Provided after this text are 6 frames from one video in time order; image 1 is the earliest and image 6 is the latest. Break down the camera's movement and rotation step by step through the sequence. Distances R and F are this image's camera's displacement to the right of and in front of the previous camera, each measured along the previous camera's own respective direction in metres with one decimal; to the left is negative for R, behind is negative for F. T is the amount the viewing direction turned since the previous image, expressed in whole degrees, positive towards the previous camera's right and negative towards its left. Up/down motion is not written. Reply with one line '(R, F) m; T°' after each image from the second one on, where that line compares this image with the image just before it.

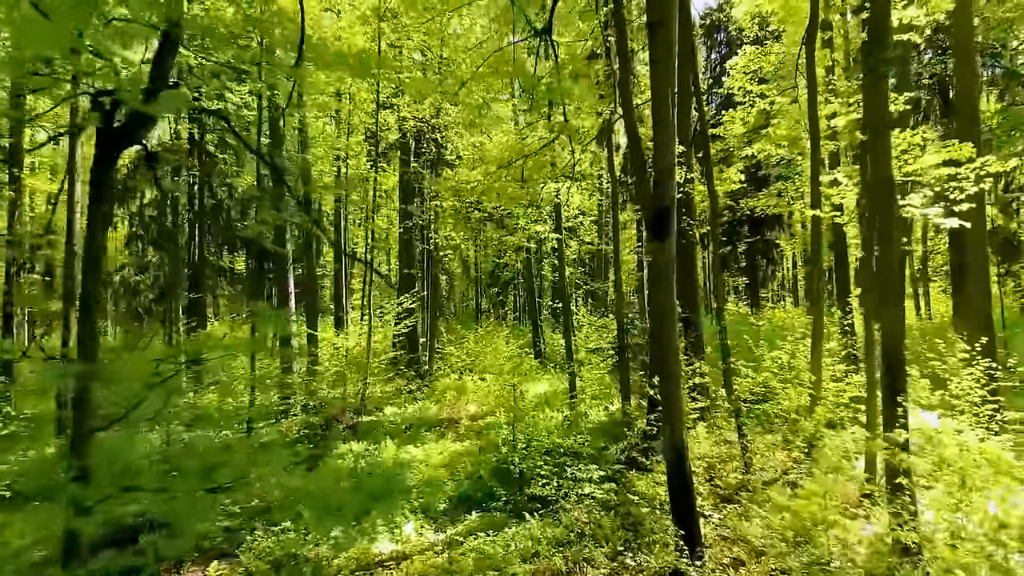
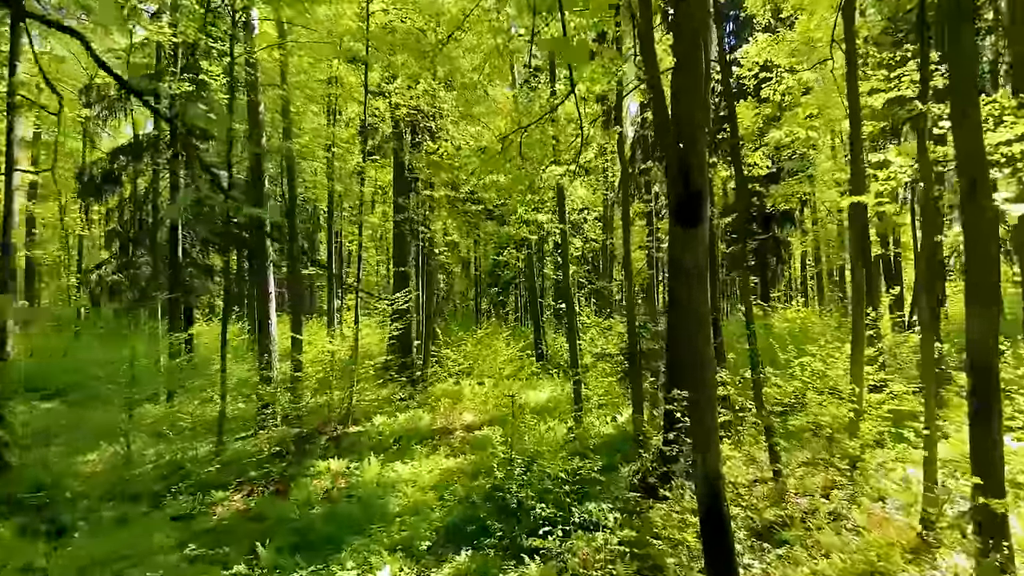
(+0.1, +1.0) m; 0°
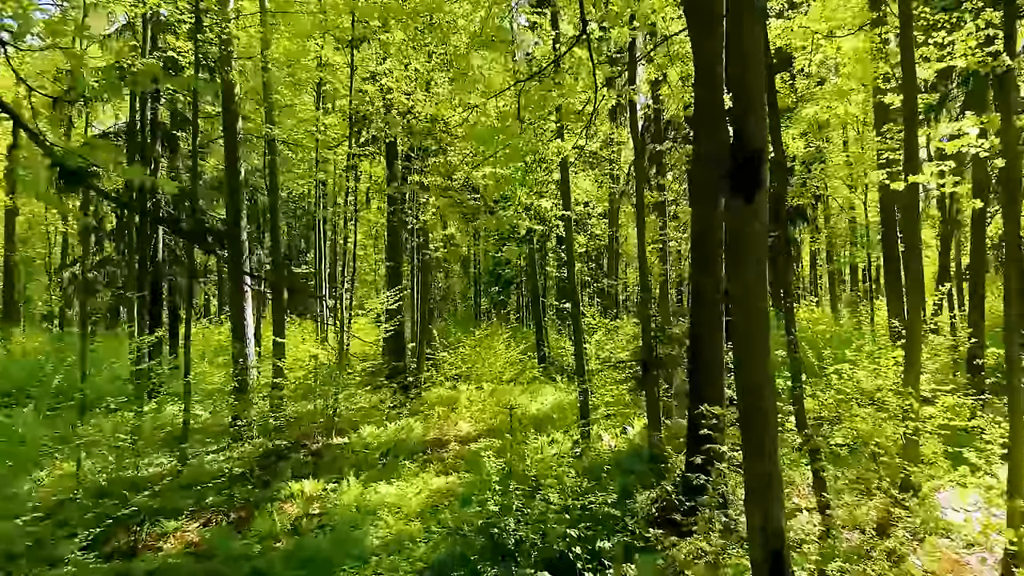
(+0.1, +1.0) m; 0°
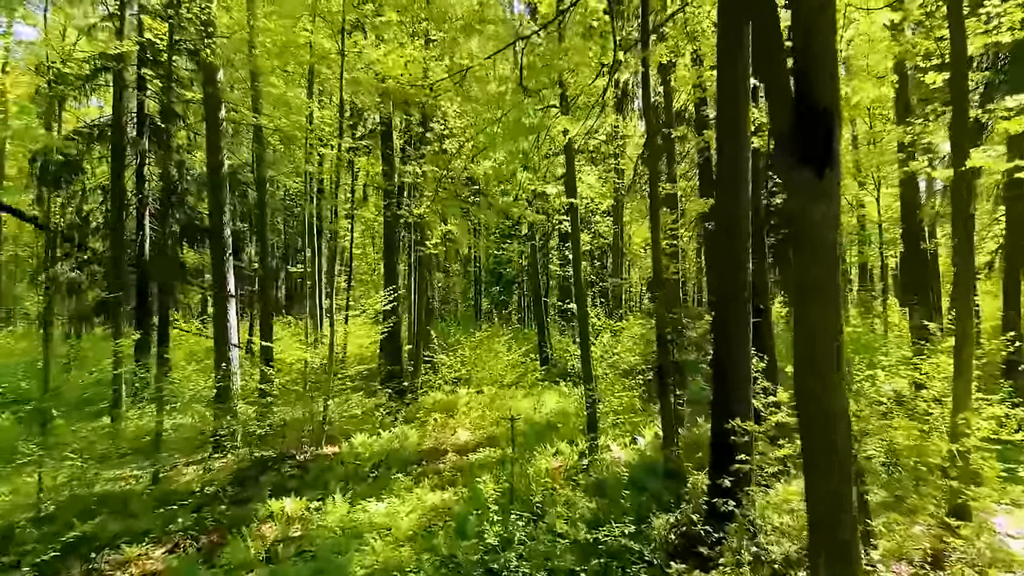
(0.0, +0.6) m; 0°
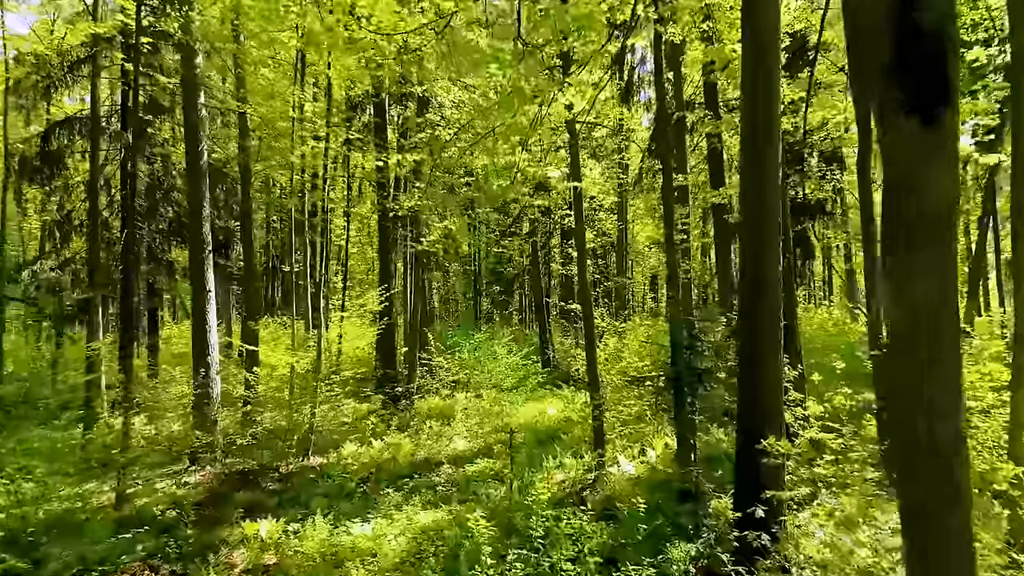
(0.0, +0.6) m; 0°
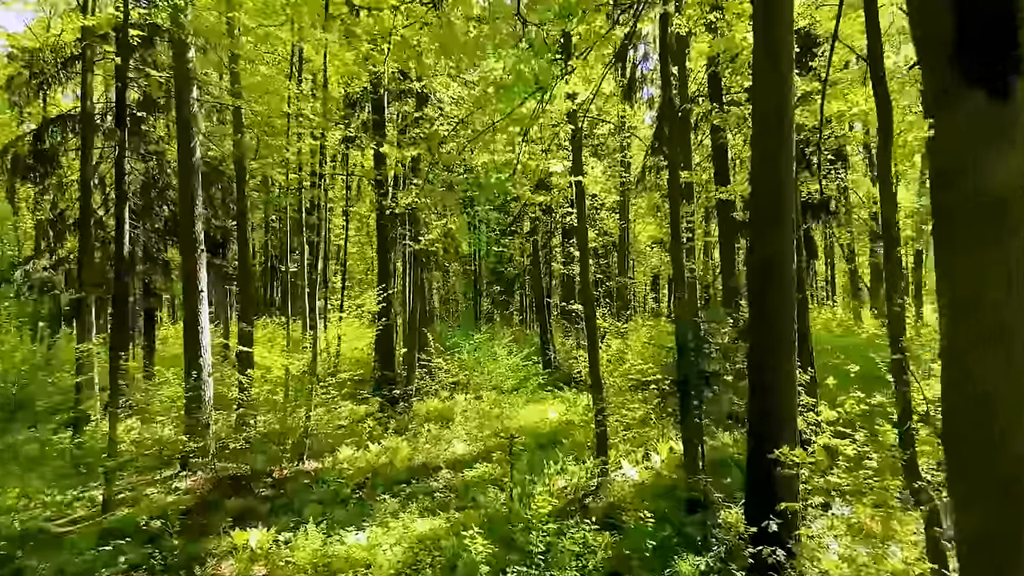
(0.0, +0.2) m; 0°
